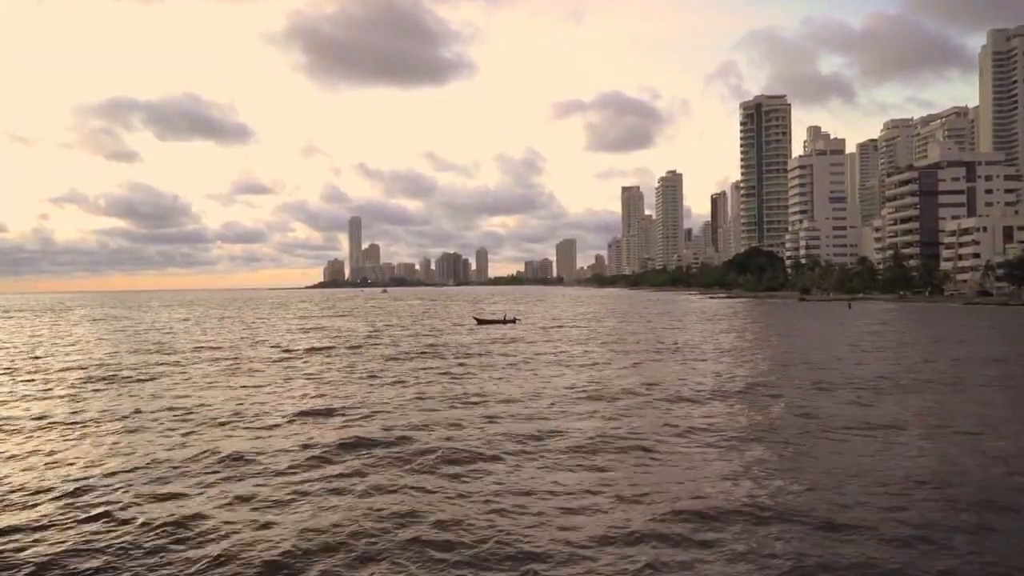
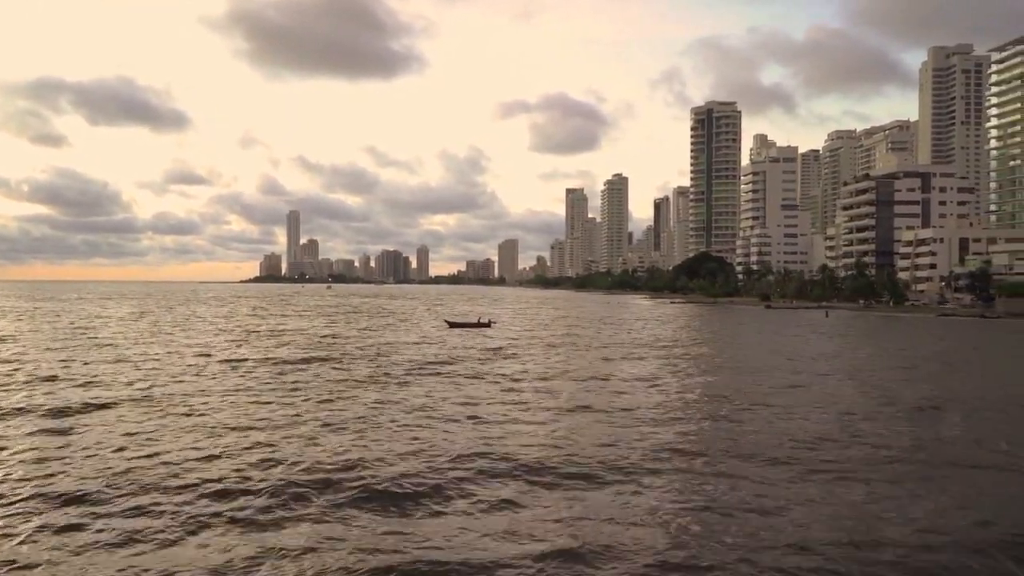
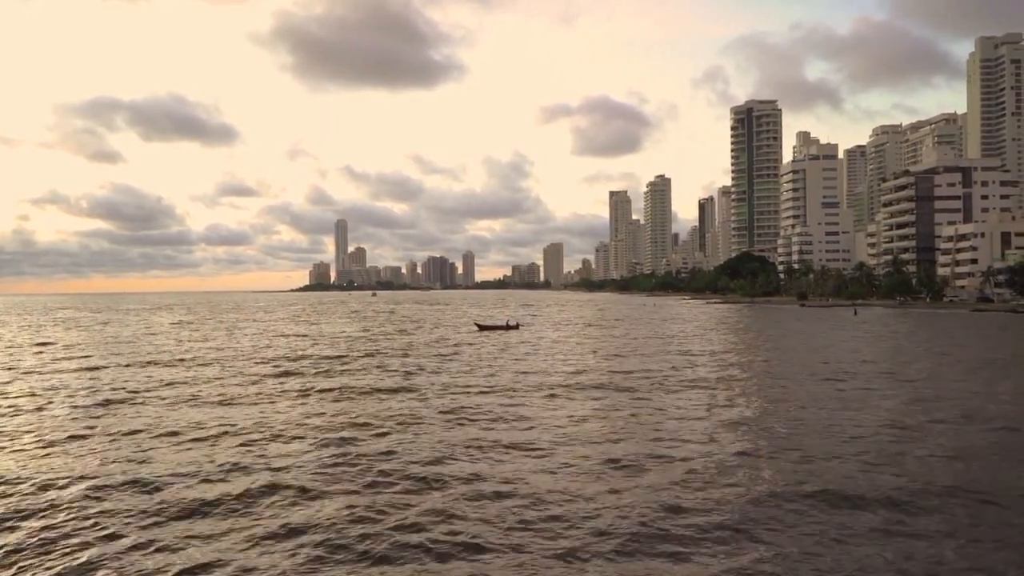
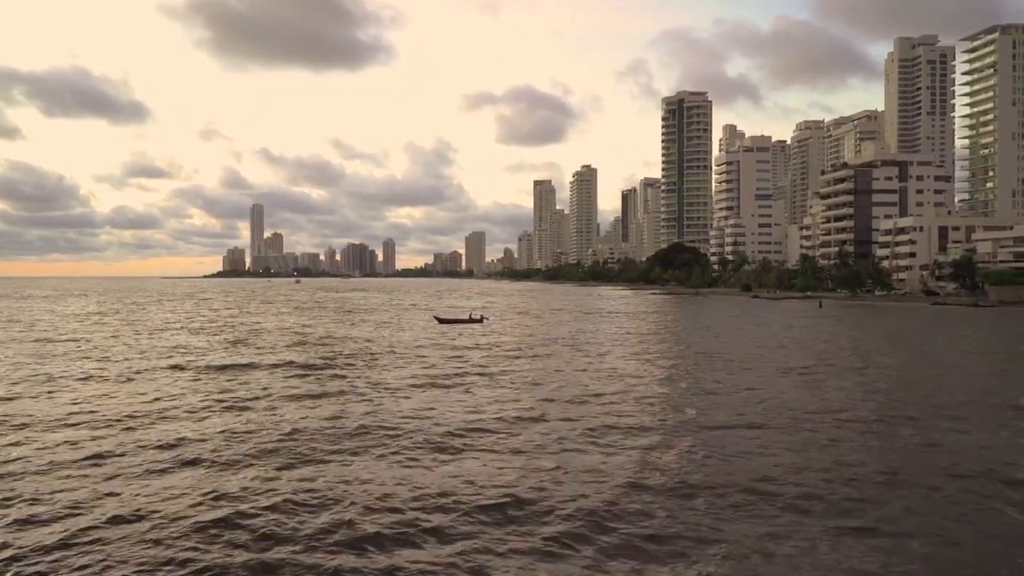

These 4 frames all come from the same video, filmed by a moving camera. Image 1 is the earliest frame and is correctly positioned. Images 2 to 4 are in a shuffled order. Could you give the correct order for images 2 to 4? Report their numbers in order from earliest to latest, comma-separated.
3, 2, 4
